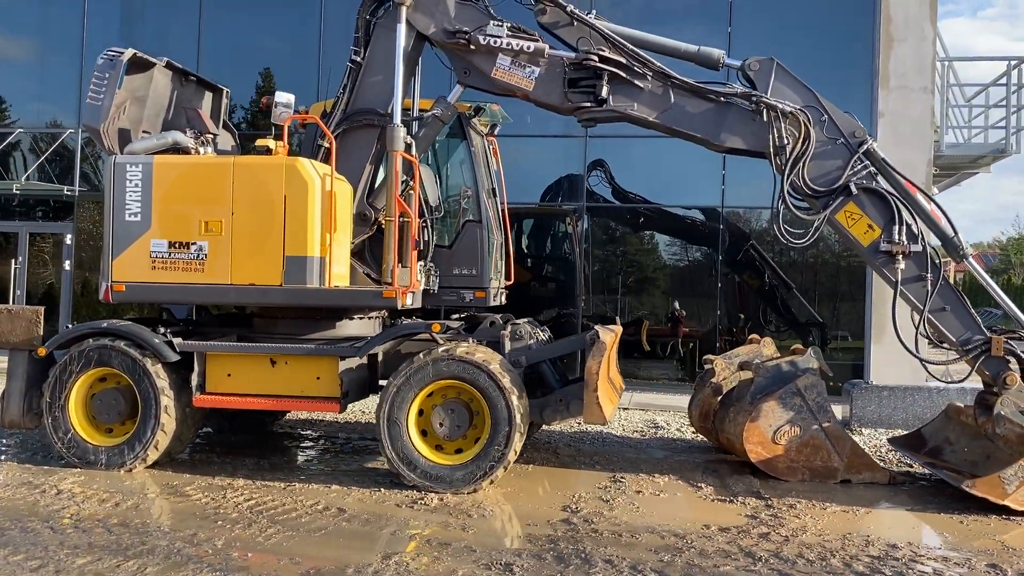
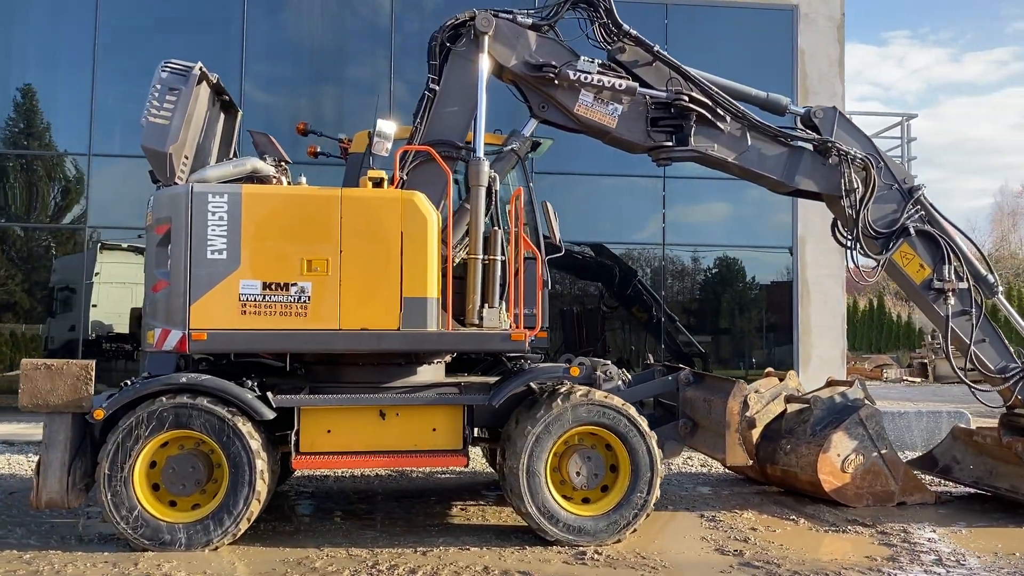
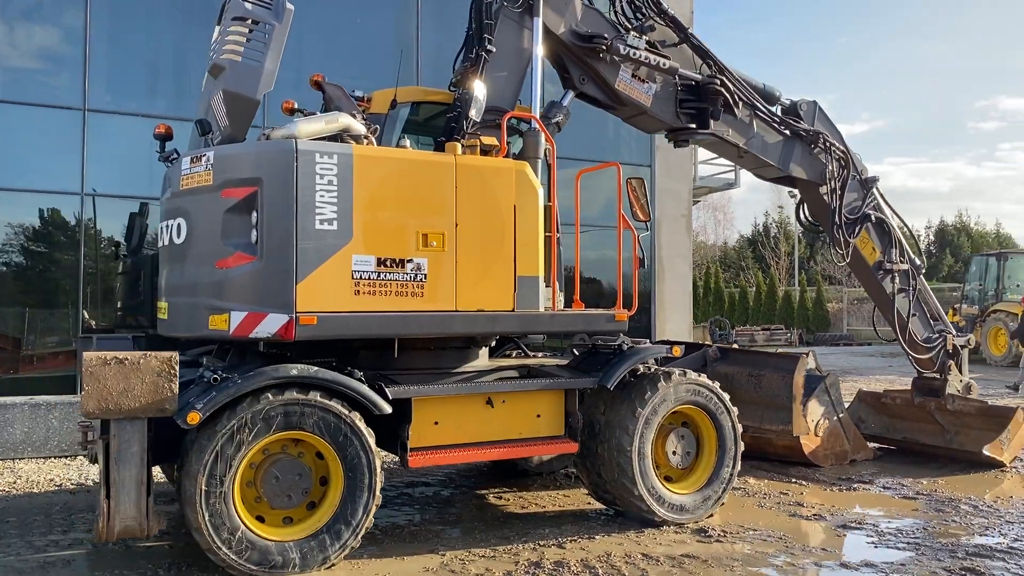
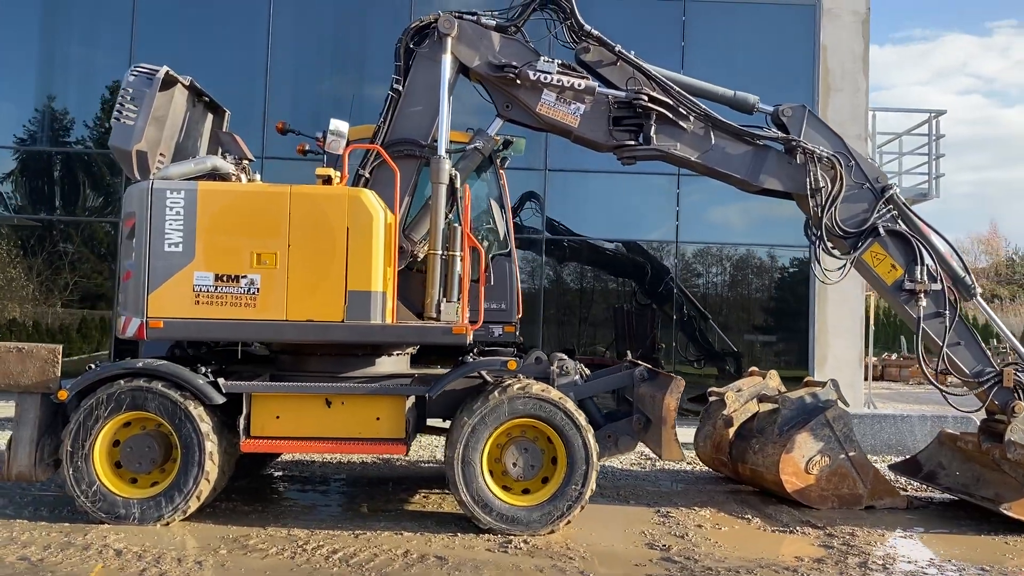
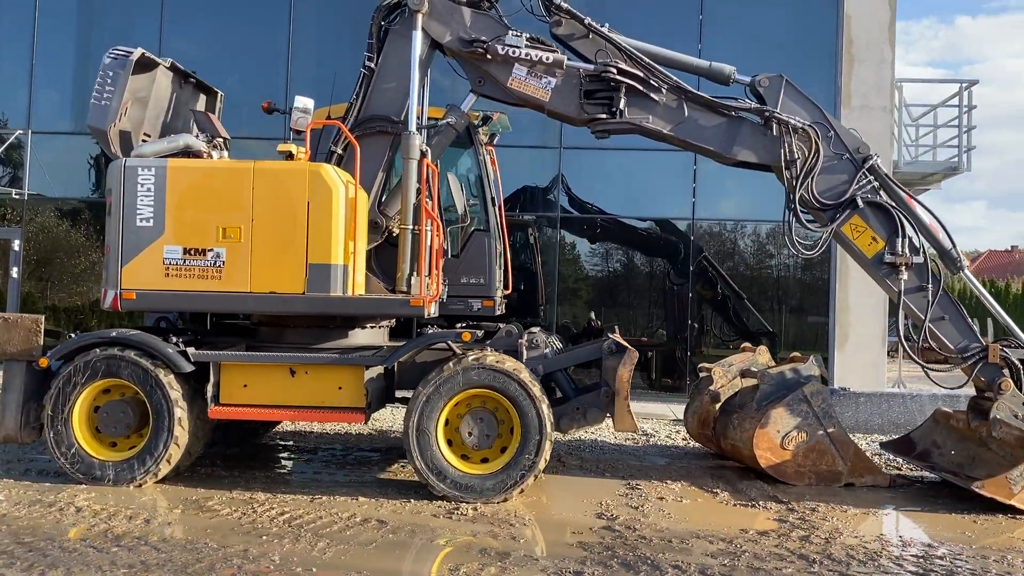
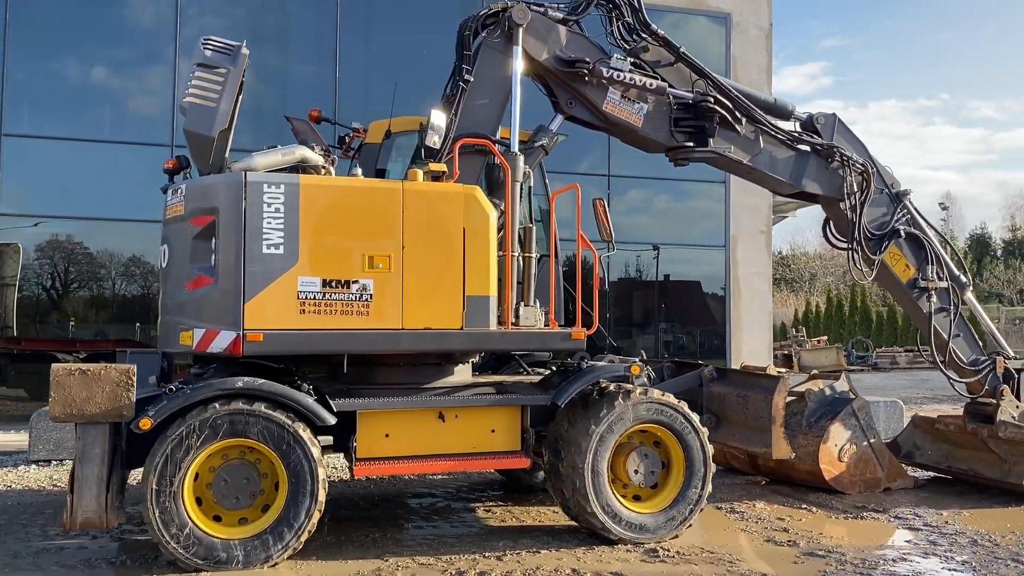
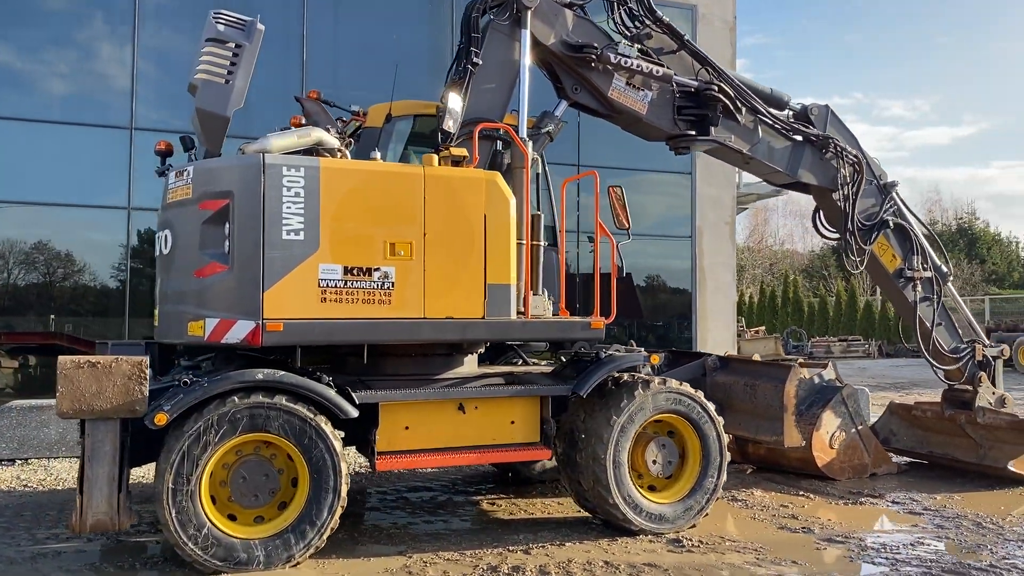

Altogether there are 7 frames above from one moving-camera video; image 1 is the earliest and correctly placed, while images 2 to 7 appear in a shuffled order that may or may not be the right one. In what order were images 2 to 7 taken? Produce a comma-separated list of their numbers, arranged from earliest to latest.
5, 4, 2, 6, 7, 3
